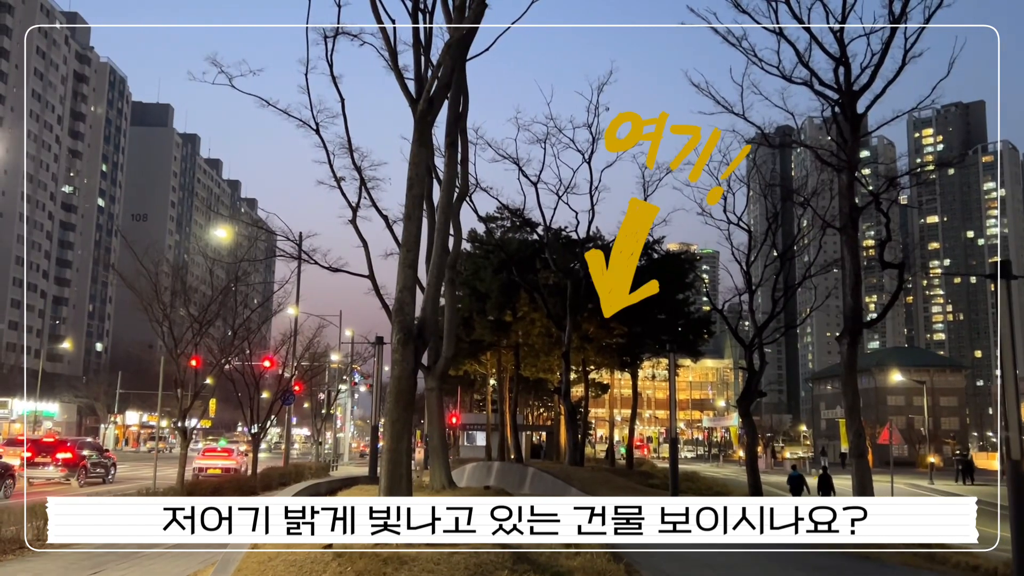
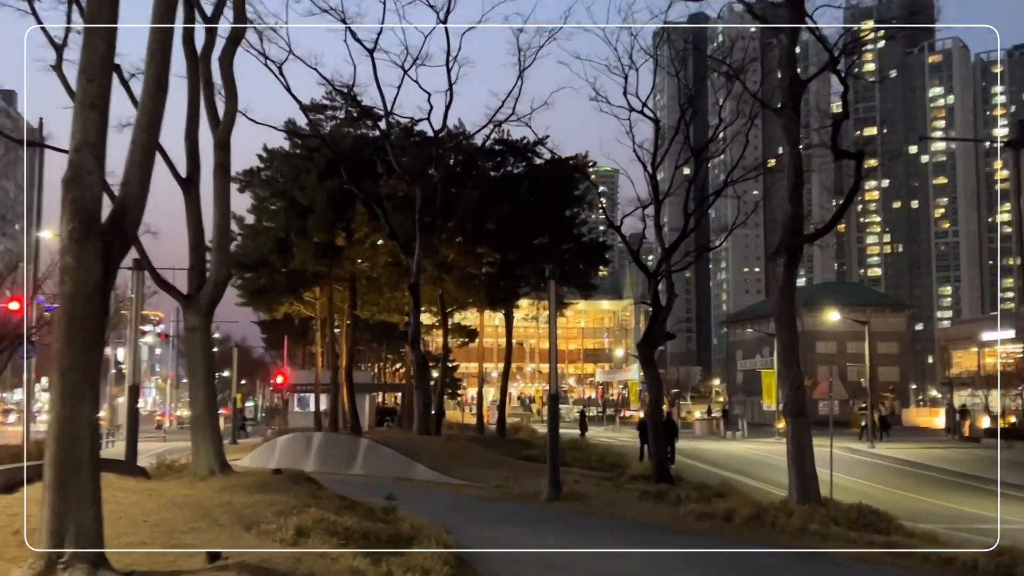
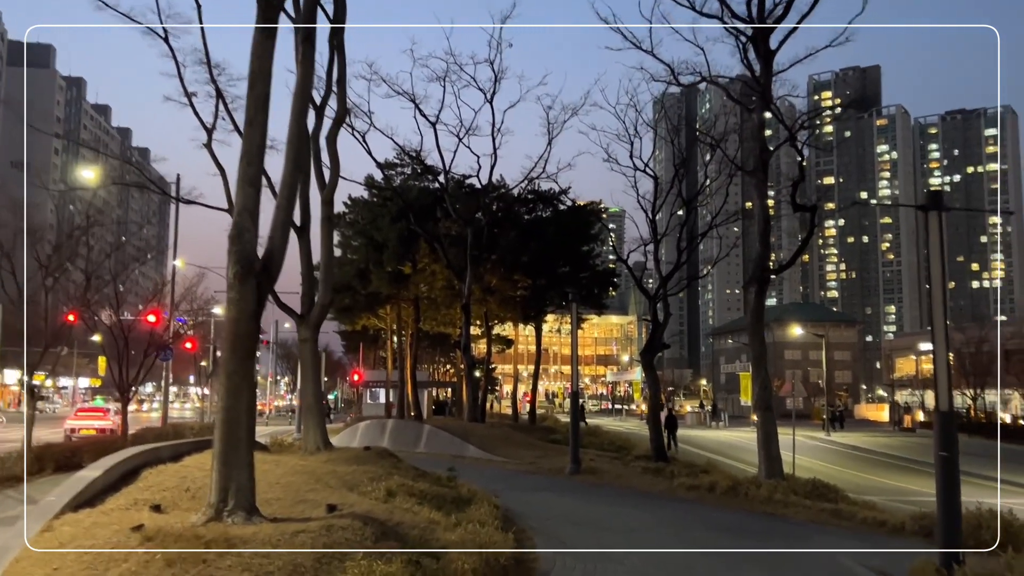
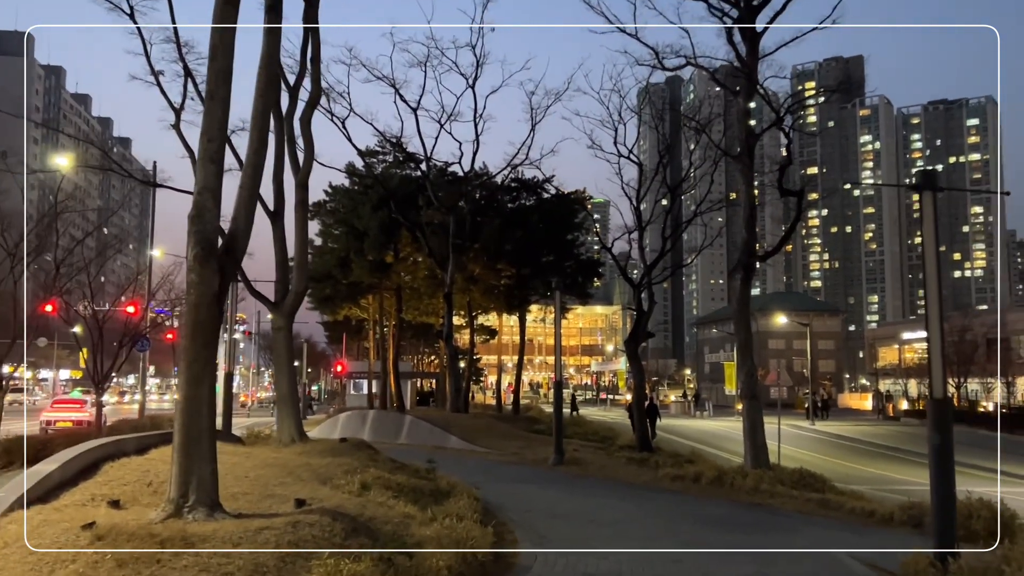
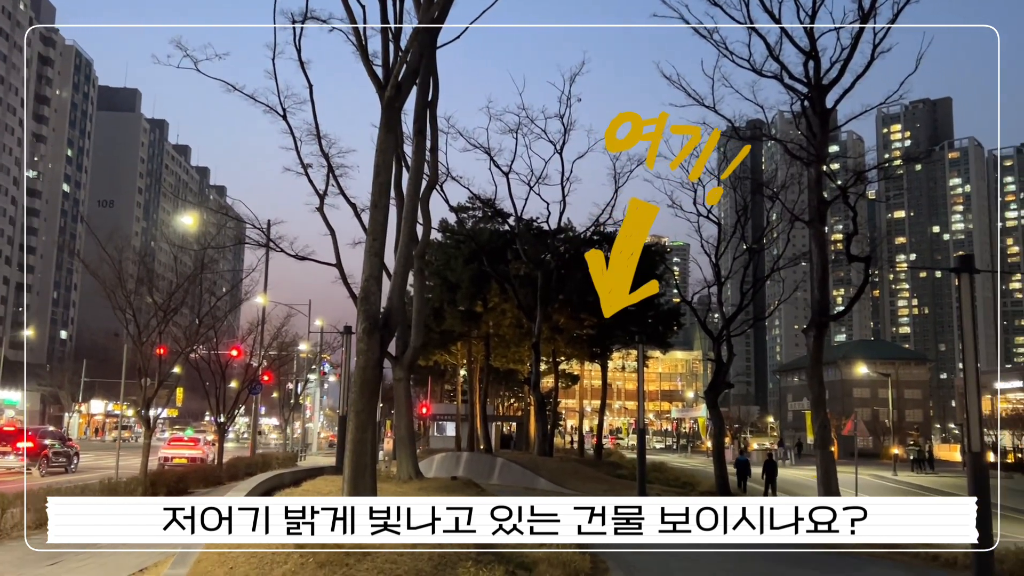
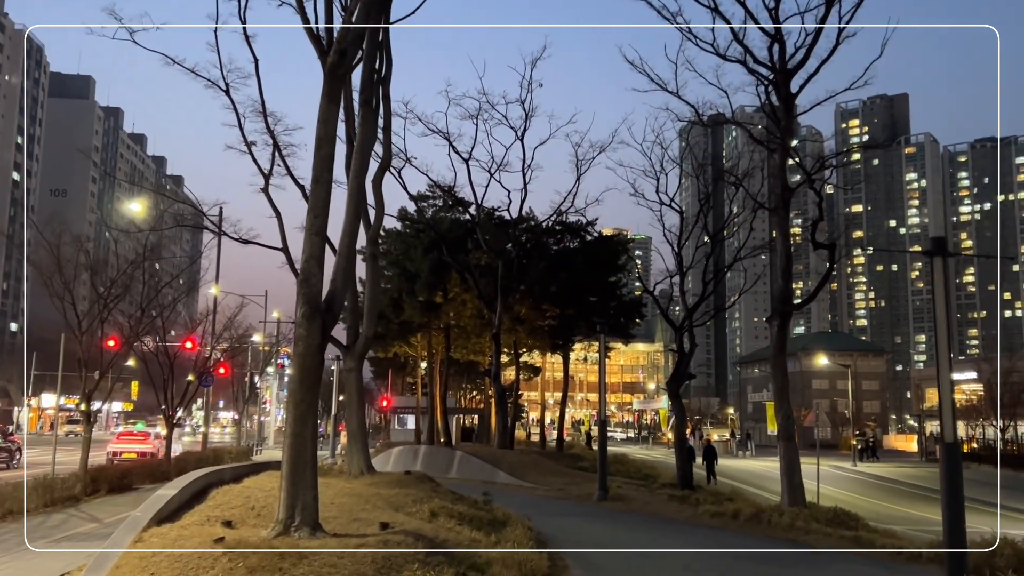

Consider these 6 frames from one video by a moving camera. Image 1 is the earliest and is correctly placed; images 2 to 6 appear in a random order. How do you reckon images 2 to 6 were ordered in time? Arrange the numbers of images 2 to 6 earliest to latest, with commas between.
5, 6, 3, 4, 2
